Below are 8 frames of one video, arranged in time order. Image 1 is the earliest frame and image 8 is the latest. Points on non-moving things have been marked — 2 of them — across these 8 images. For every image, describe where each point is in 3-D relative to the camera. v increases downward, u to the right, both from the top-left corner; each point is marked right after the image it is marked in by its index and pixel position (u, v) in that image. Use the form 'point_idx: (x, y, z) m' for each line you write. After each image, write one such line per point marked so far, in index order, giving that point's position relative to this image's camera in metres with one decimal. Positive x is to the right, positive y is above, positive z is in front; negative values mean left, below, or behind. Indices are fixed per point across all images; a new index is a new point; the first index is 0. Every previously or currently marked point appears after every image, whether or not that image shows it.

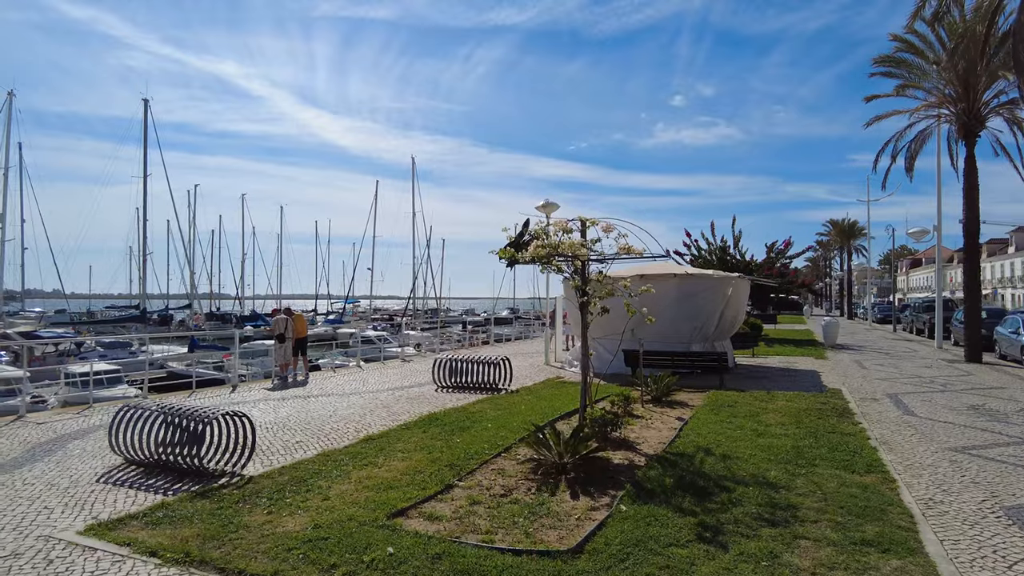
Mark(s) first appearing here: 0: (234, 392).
0: (-6.4, -2.4, +14.5) m
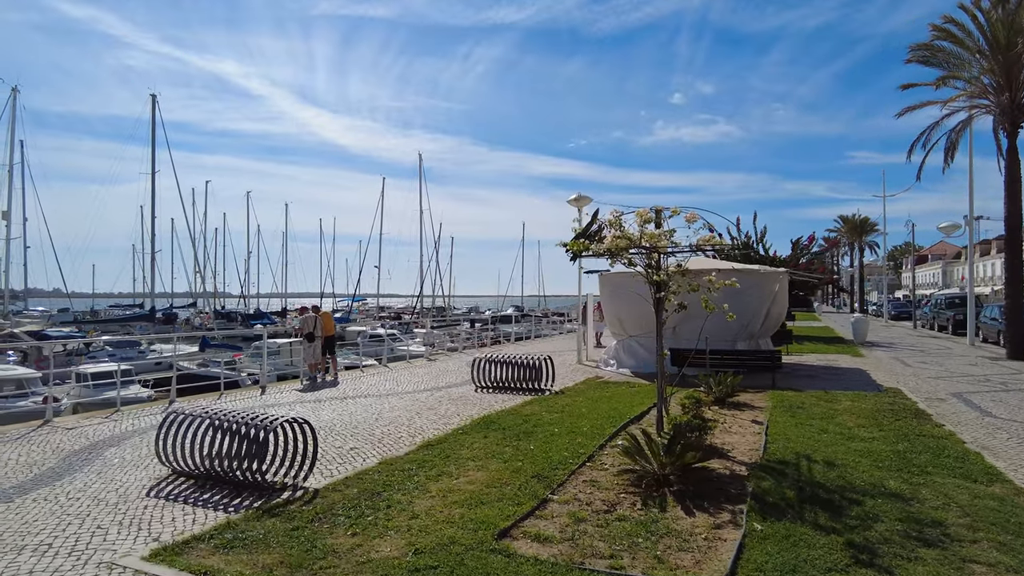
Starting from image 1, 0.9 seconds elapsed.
0: (-5.4, -2.3, +13.8) m
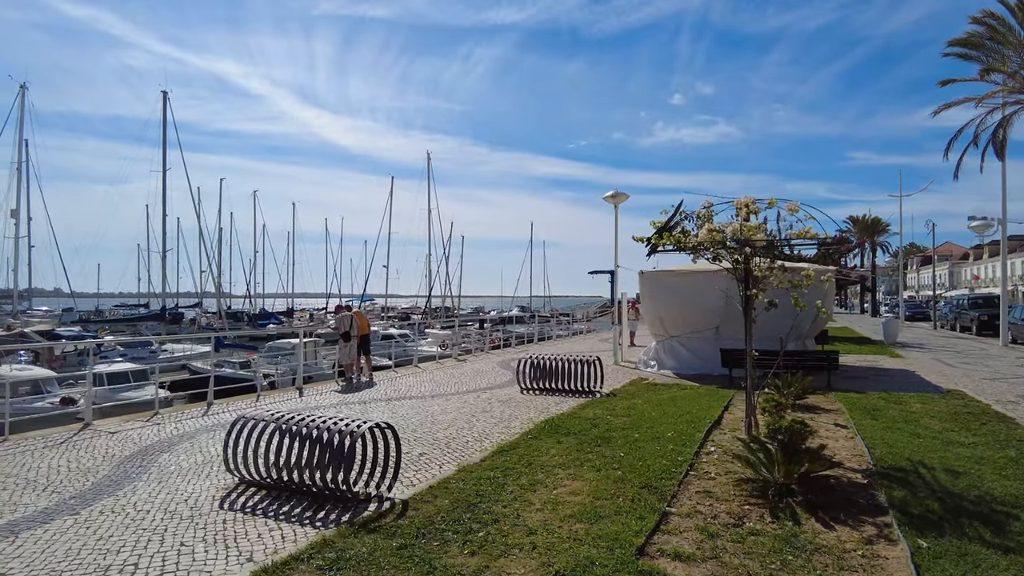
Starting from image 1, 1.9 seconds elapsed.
0: (-4.4, -2.2, +13.3) m
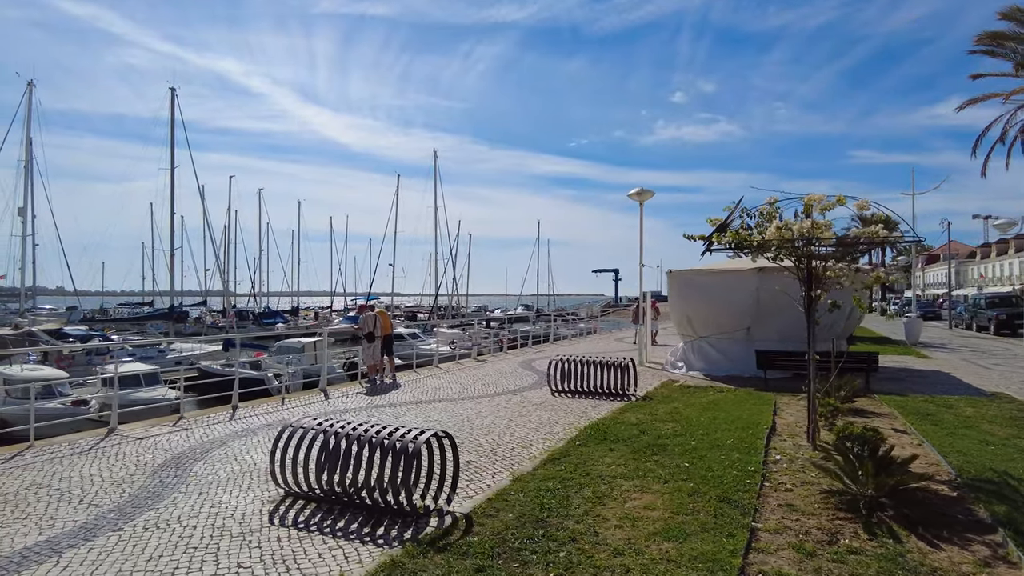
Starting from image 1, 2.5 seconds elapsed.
0: (-3.7, -2.2, +12.9) m
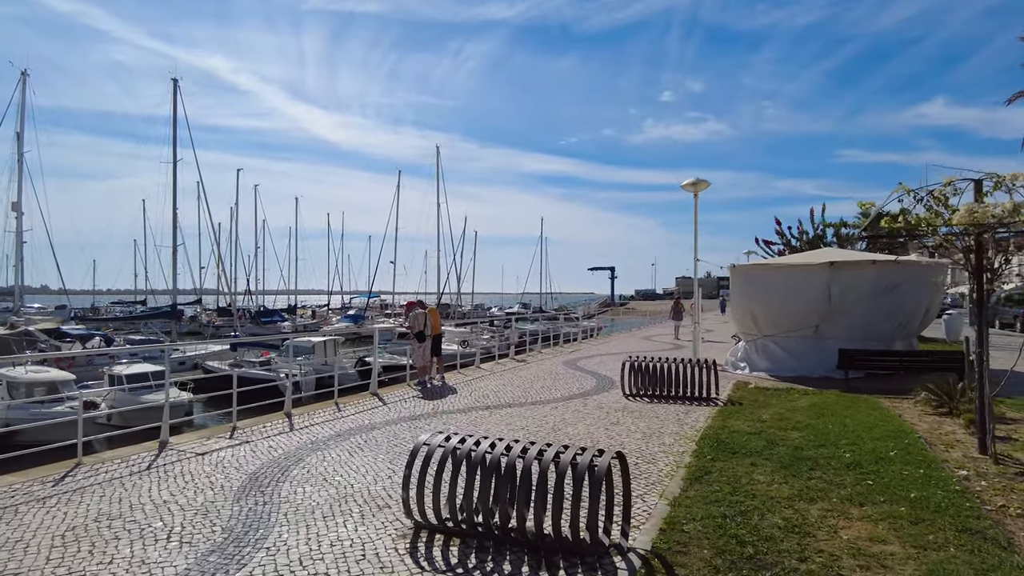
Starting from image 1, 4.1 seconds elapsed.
0: (-2.3, -2.1, +11.8) m
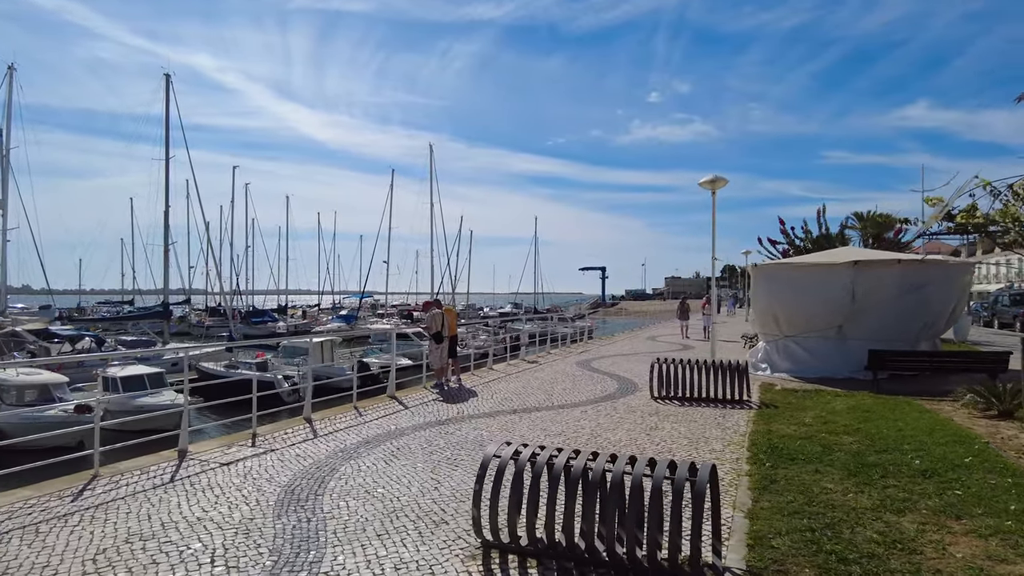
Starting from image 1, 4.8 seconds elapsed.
0: (-1.9, -2.1, +11.3) m
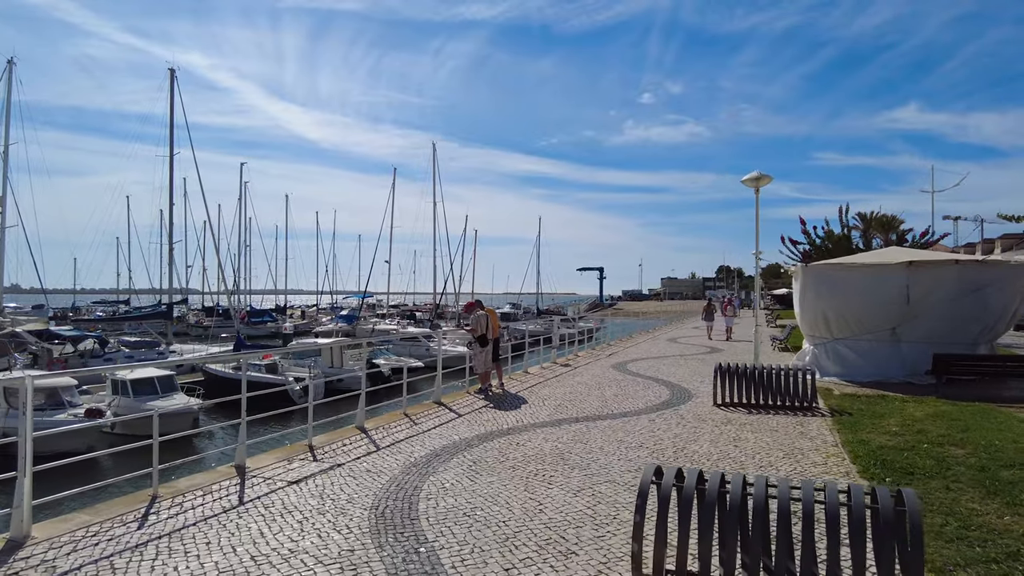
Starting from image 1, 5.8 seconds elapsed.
0: (-0.9, -2.1, +10.6) m
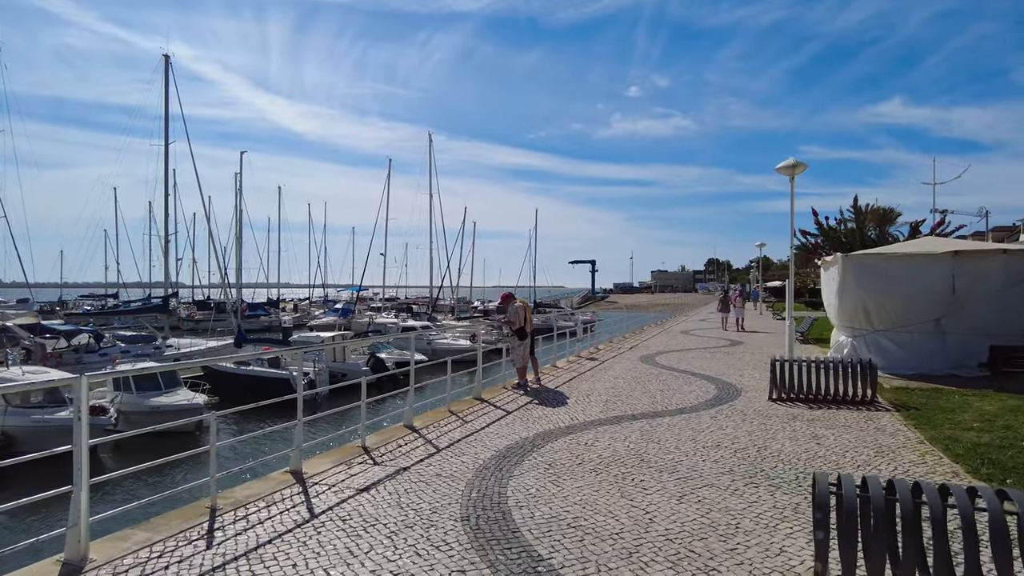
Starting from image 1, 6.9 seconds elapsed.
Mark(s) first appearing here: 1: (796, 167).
0: (-0.1, -1.9, +10.0) m
1: (+7.1, +3.1, +15.8) m
